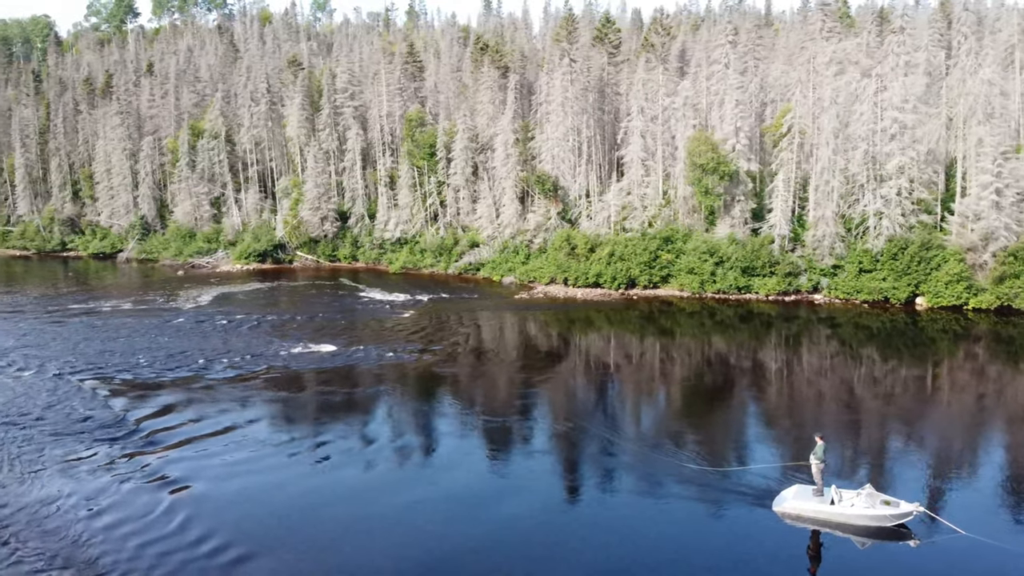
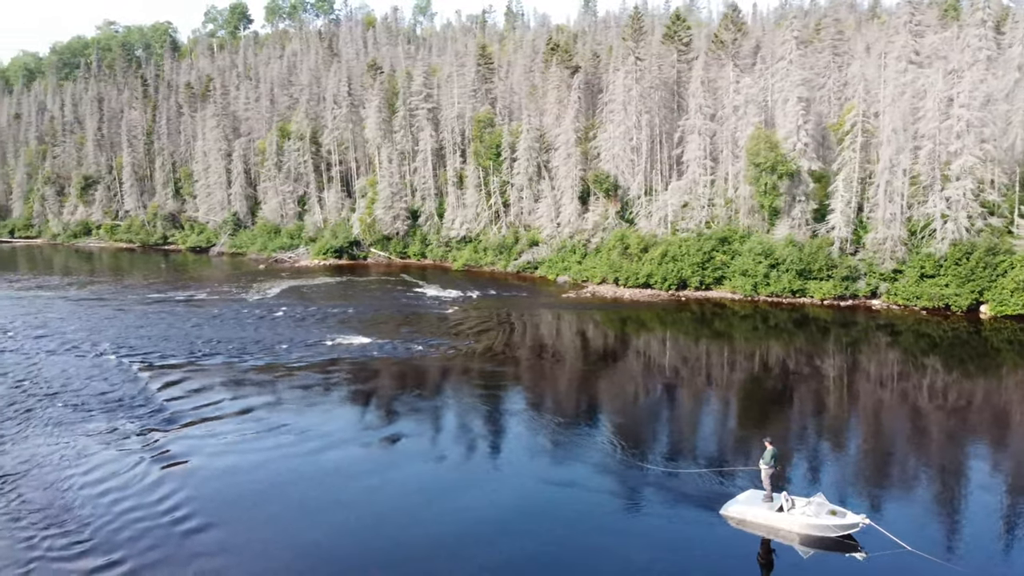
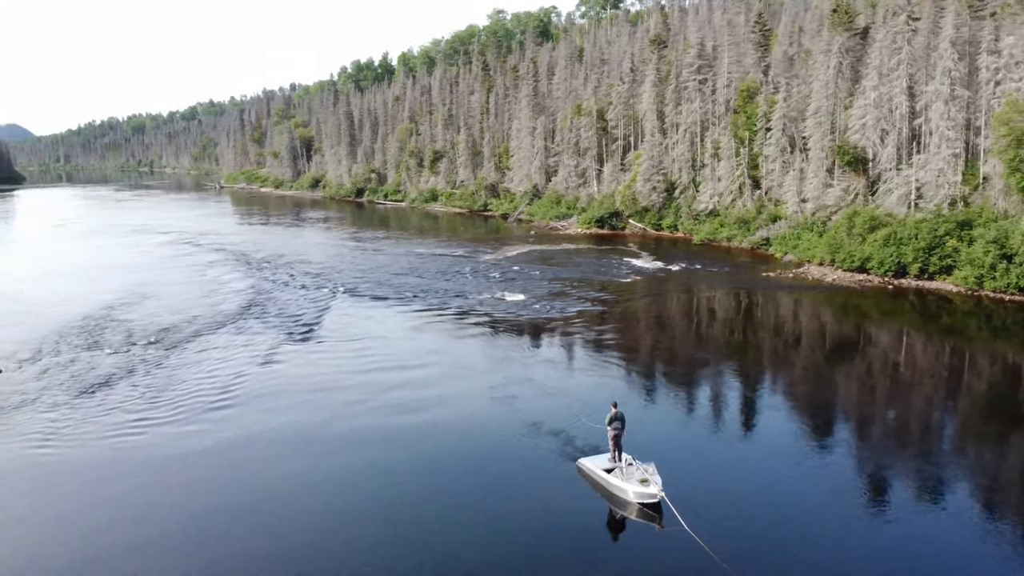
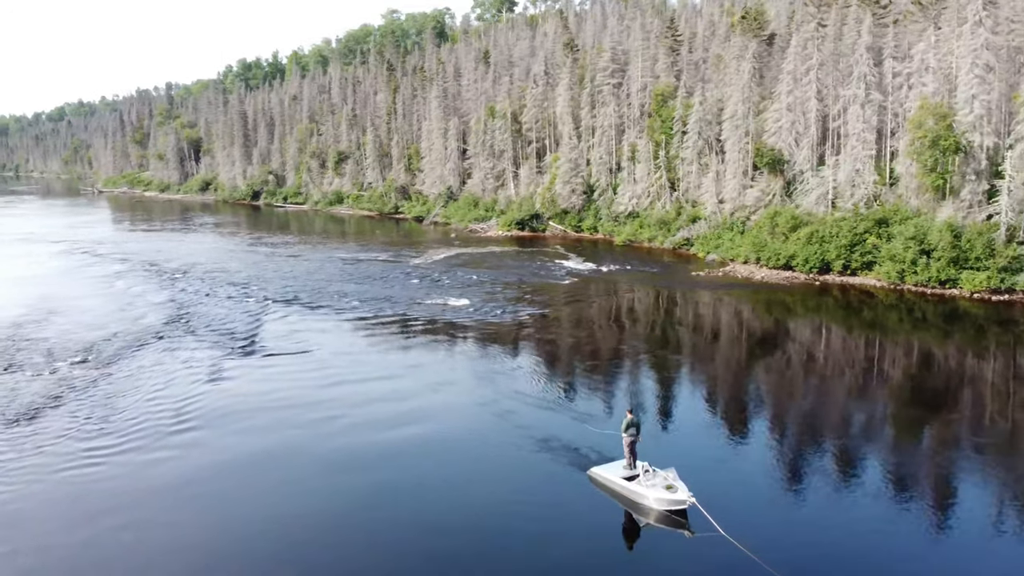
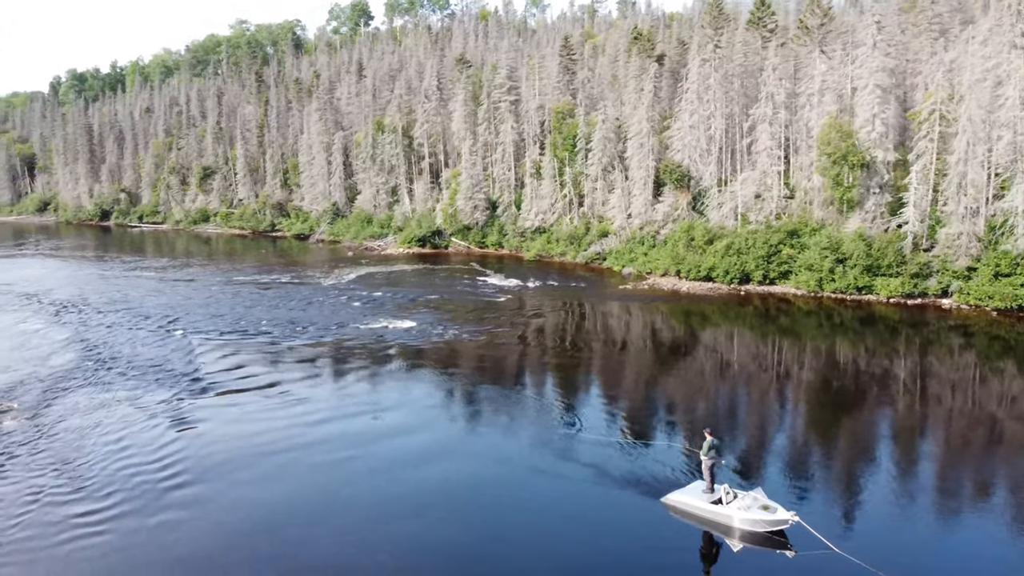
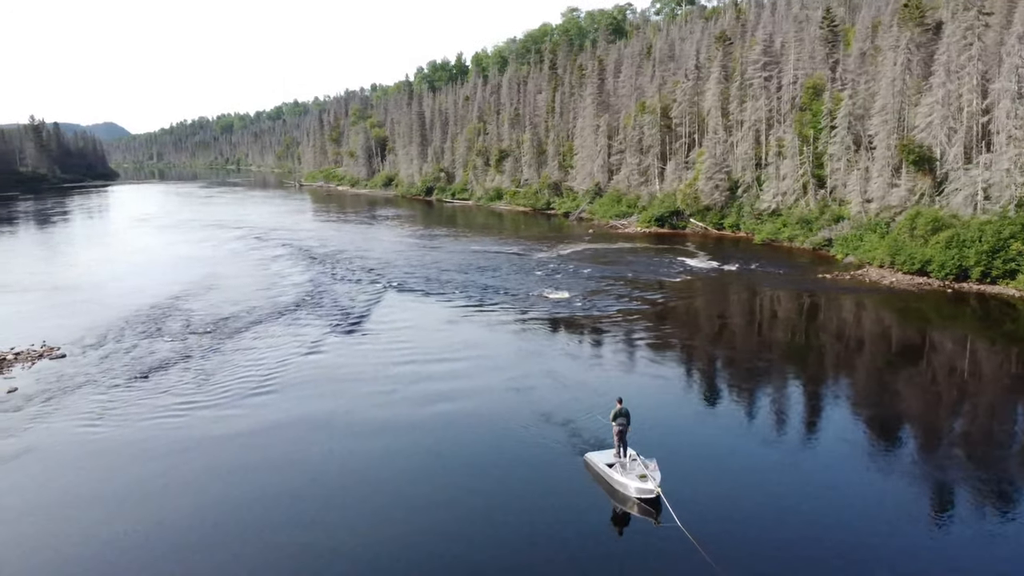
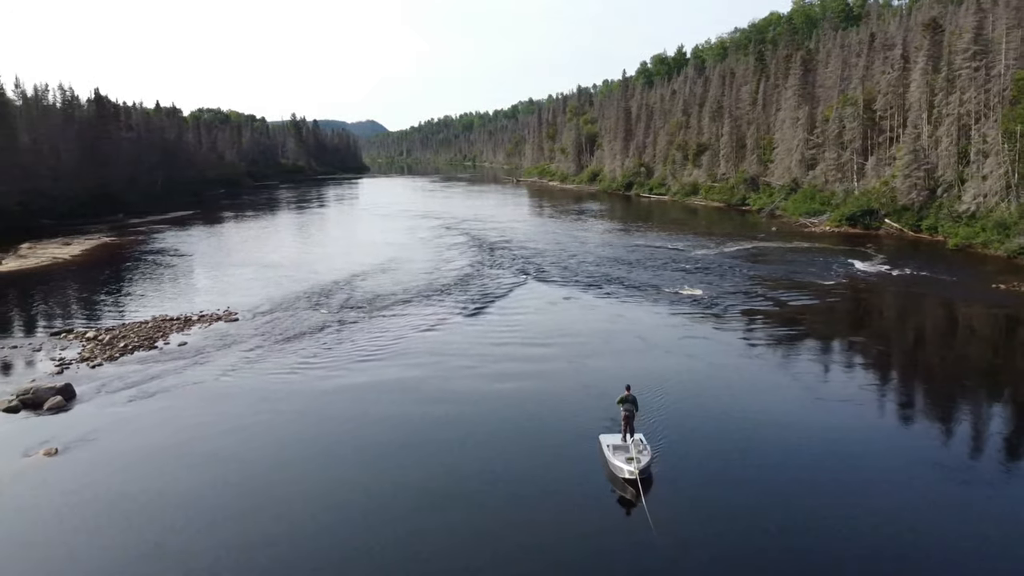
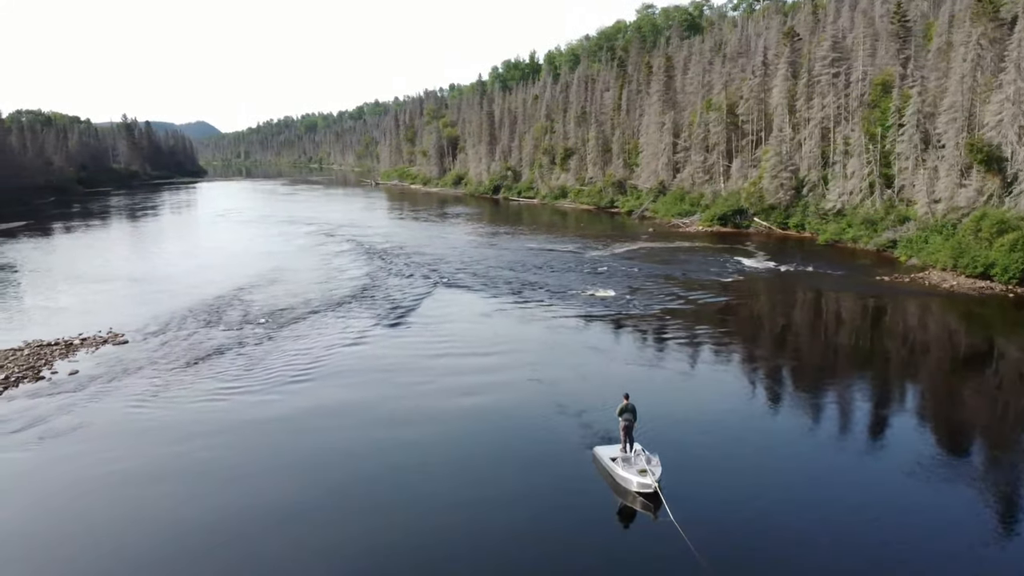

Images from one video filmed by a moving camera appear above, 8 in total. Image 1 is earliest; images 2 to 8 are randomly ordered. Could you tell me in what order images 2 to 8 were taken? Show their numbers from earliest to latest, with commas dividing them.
2, 5, 4, 3, 6, 8, 7
